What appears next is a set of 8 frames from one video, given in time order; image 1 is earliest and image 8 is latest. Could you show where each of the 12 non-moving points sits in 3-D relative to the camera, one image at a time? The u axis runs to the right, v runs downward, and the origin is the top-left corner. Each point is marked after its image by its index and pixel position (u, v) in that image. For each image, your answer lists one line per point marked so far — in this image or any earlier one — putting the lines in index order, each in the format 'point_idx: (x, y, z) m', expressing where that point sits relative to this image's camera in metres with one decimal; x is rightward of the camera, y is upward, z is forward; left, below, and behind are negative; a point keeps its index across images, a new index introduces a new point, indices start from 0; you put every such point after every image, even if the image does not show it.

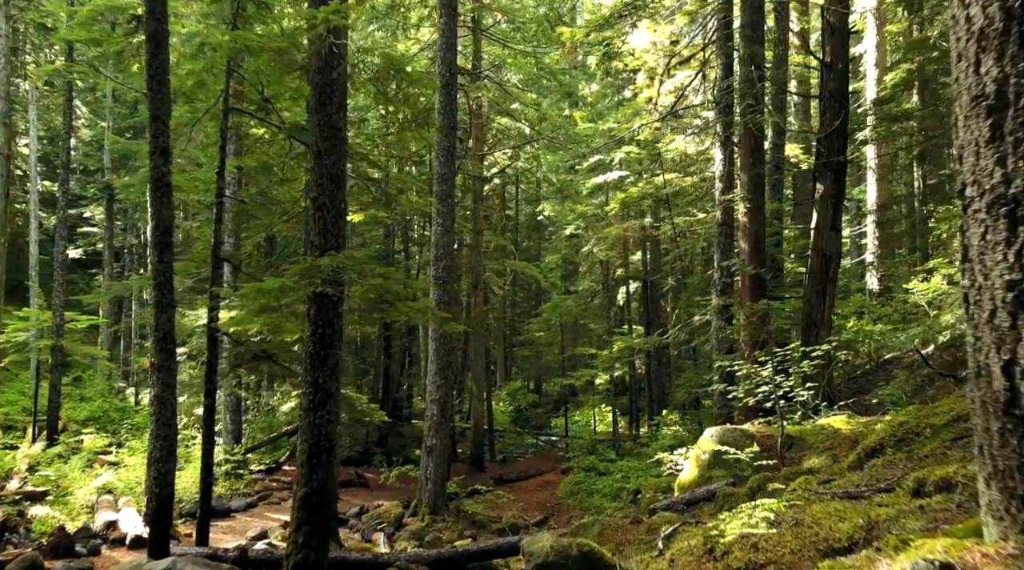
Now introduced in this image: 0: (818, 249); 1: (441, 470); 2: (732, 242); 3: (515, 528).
0: (+4.7, +0.6, +14.3) m
1: (-1.4, -3.7, +18.4) m
2: (+3.8, +0.7, +16.0) m
3: (0.0, -4.8, +18.3) m
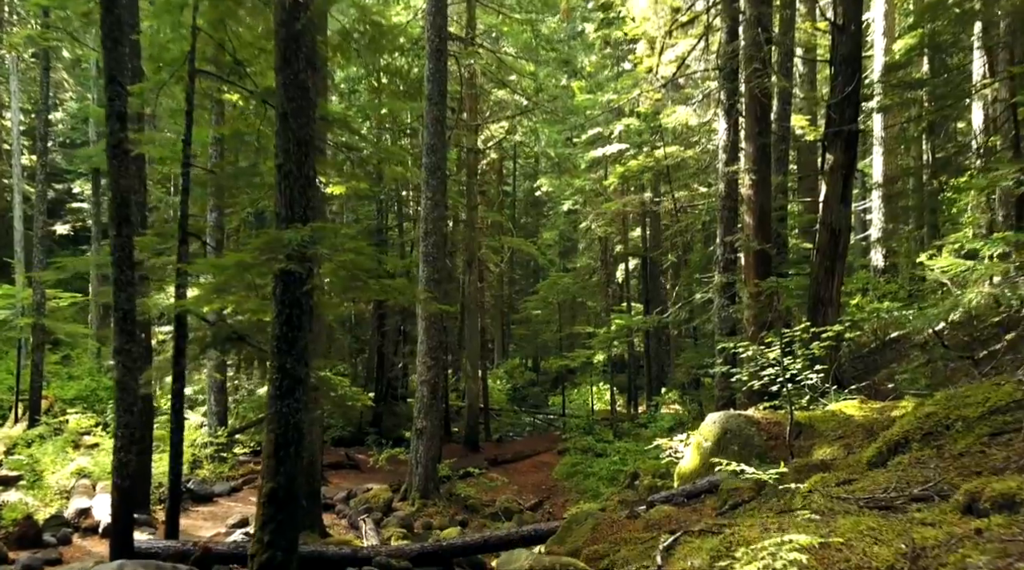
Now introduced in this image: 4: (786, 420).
0: (+4.6, +0.9, +13.6) m
1: (-1.5, -3.2, +17.7) m
2: (+3.7, +1.1, +15.2) m
3: (-0.1, -4.4, +17.7) m
4: (+3.0, -1.5, +10.1) m
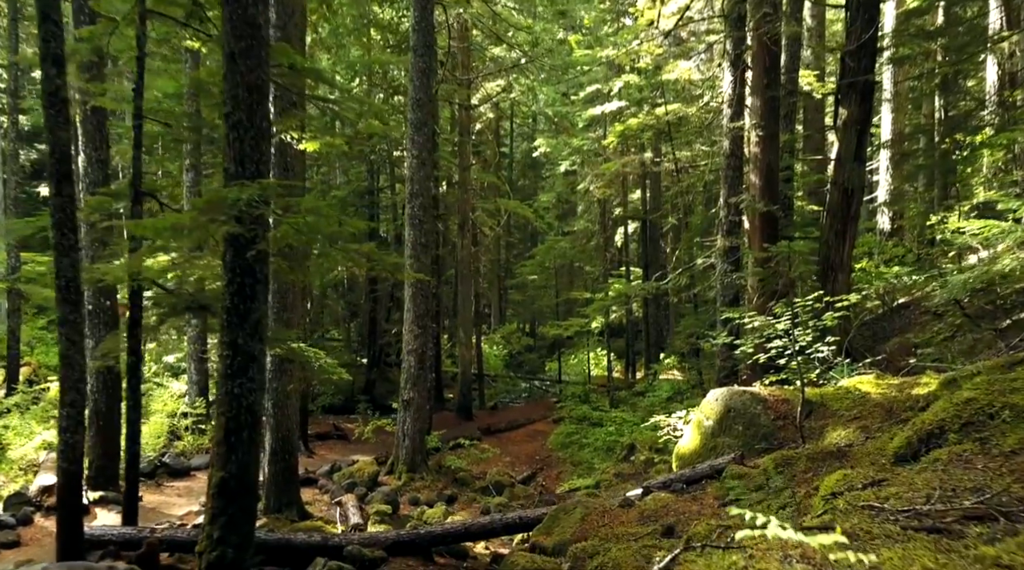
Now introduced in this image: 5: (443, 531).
0: (+4.5, +1.4, +12.7) m
1: (-1.7, -2.6, +16.9) m
2: (+3.5, +1.7, +14.3) m
3: (-0.2, -3.7, +16.9) m
4: (+2.8, -1.1, +9.3) m
5: (-0.7, -2.5, +9.4) m
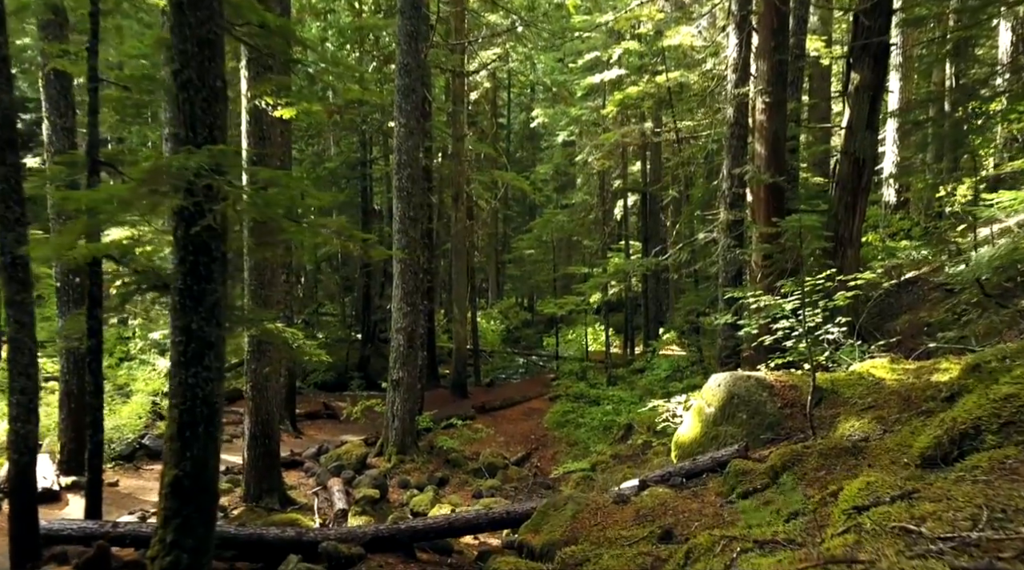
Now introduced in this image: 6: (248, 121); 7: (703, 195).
0: (+4.3, +1.7, +11.9) m
1: (-1.8, -2.1, +16.3) m
2: (+3.4, +2.0, +13.5) m
3: (-0.4, -3.3, +16.4) m
4: (+2.7, -0.9, +8.6) m
5: (-0.8, -2.3, +8.8) m
6: (-3.3, +2.0, +11.5) m
7: (+4.0, +1.8, +19.1) m
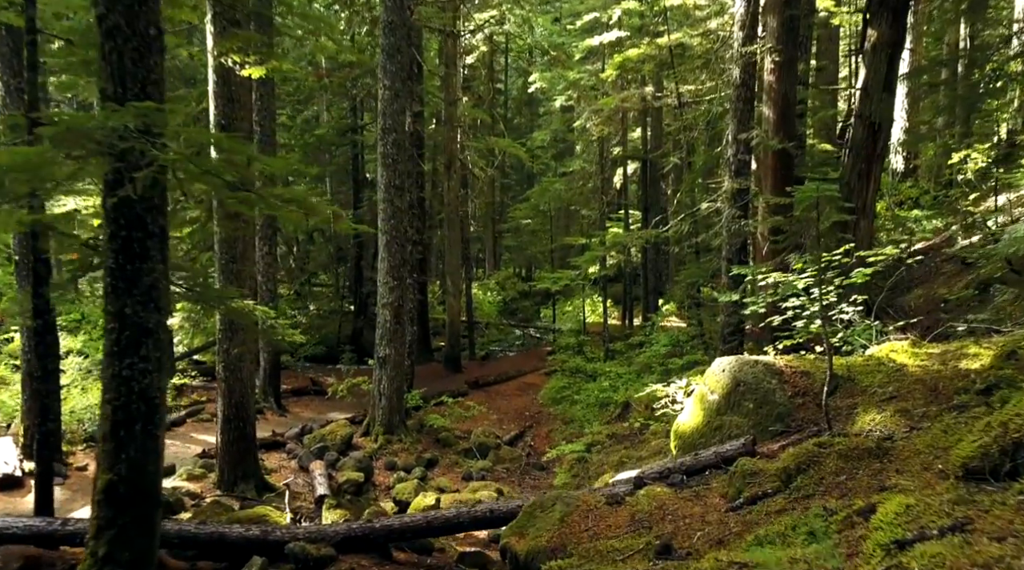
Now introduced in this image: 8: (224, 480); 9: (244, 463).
0: (+4.2, +2.0, +11.1) m
1: (-1.9, -1.7, +15.6) m
2: (+3.3, +2.4, +12.7) m
3: (-0.5, -2.8, +15.7) m
4: (+2.6, -0.7, +7.9) m
5: (-1.0, -2.1, +8.1) m
6: (-3.4, +2.3, +10.6) m
7: (+3.9, +2.4, +18.2) m
8: (-3.6, -2.4, +11.6) m
9: (-3.4, -2.2, +11.7) m
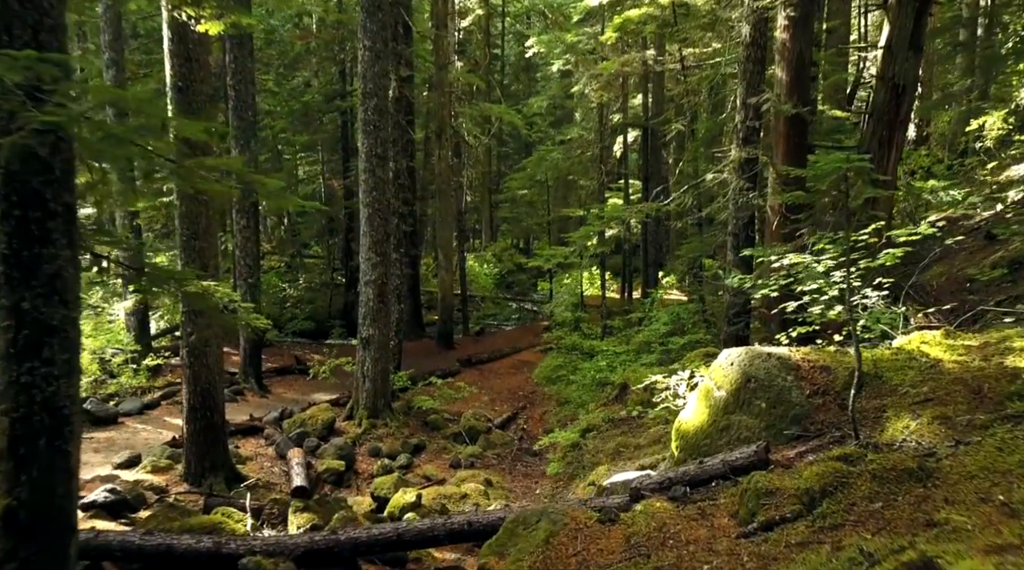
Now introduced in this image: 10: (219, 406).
0: (+4.1, +2.3, +10.1) m
1: (-2.1, -1.3, +14.7) m
2: (+3.2, +2.7, +11.7) m
3: (-0.6, -2.4, +14.8) m
4: (+2.5, -0.6, +7.0) m
5: (-1.1, -1.9, +7.2) m
6: (-3.5, +2.6, +9.6) m
7: (+3.7, +2.9, +17.2) m
8: (-3.8, -2.2, +10.8) m
9: (-3.5, -2.0, +10.8) m
10: (-3.4, -1.4, +10.8) m
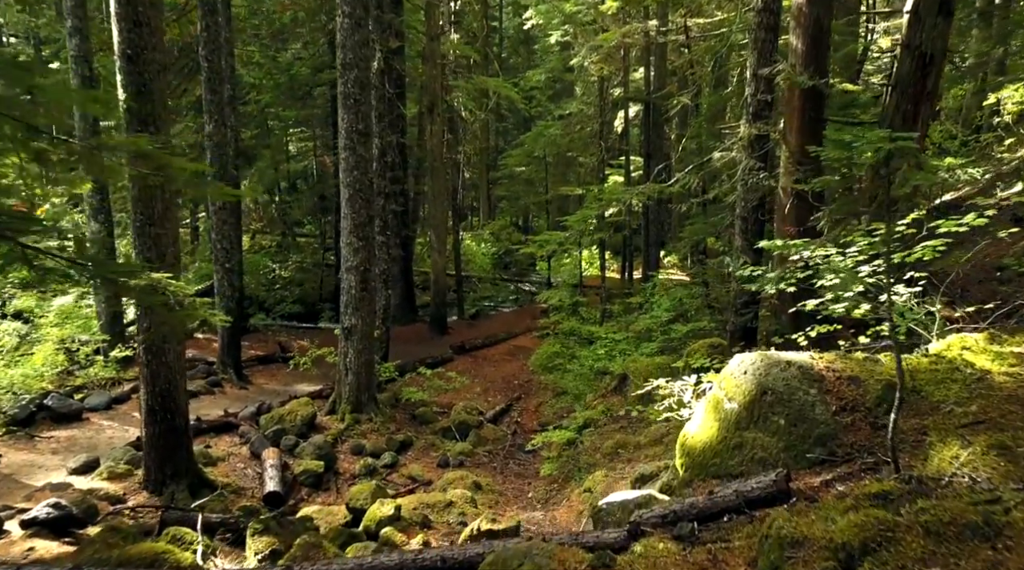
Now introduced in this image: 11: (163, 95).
0: (+3.9, +2.4, +9.1) m
1: (-2.2, -1.1, +13.9) m
2: (+3.0, +2.8, +10.7) m
3: (-0.7, -2.2, +14.0) m
4: (+2.3, -0.6, +6.1) m
5: (-1.2, -1.9, +6.3) m
6: (-3.7, +2.6, +8.6) m
7: (+3.6, +3.2, +16.2) m
8: (-3.9, -2.1, +9.9) m
9: (-3.6, -1.9, +10.0) m
10: (-3.6, -1.3, +10.0) m
11: (-3.6, +1.9, +9.5) m
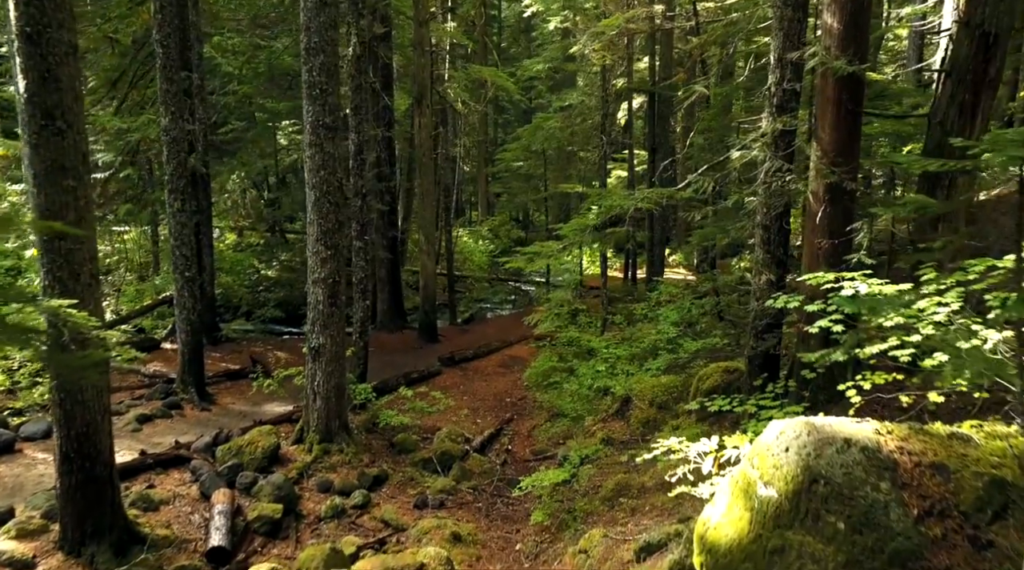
0: (+3.8, +2.1, +7.5) m
1: (-2.3, -1.2, +12.3) m
2: (+2.9, +2.6, +9.1) m
3: (-0.9, -2.4, +12.4) m
4: (+2.2, -0.8, +4.5) m
5: (-1.4, -2.2, +4.8) m
6: (-3.8, +2.4, +7.1) m
7: (+3.5, +3.0, +14.6) m
8: (-4.0, -2.3, +8.4) m
9: (-3.8, -2.1, +8.4) m
10: (-3.7, -1.5, +8.4) m
11: (-3.7, +1.7, +7.9) m
